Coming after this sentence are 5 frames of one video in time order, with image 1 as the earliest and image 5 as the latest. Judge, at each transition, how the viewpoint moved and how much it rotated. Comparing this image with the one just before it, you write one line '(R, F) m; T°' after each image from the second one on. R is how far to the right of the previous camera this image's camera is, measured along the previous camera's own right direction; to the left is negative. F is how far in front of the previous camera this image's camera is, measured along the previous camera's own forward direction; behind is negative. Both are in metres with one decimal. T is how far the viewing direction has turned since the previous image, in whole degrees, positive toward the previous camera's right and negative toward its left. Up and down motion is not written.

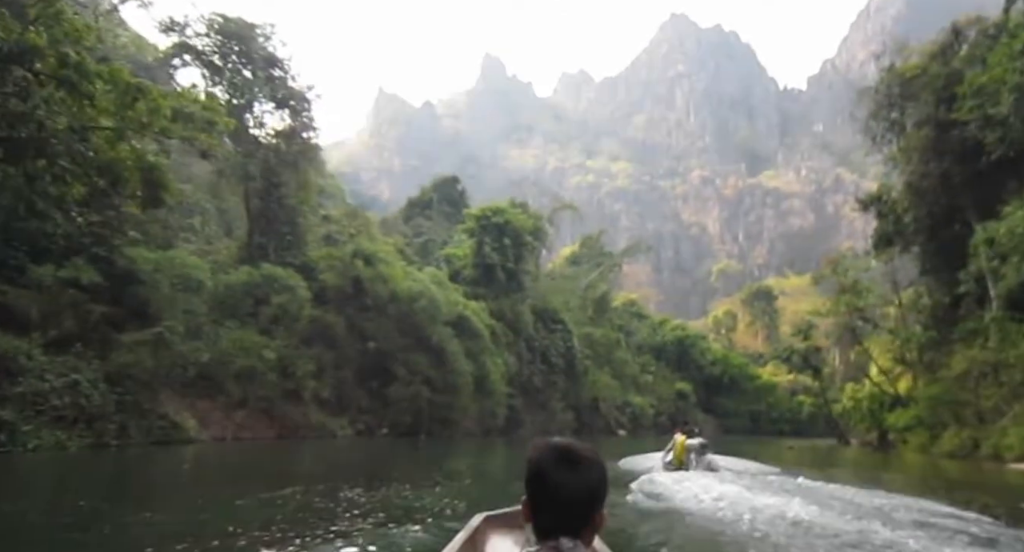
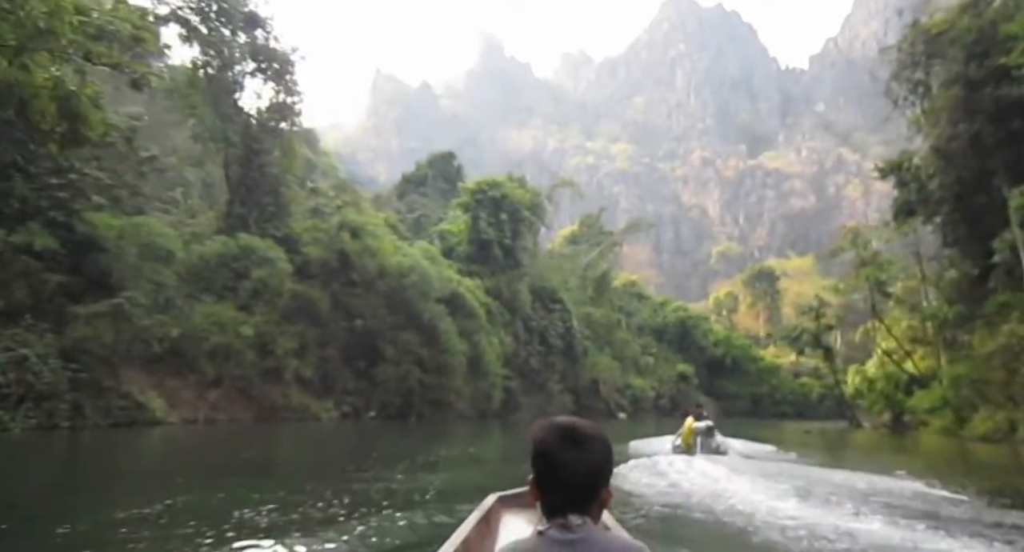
(+0.1, +2.0) m; 0°
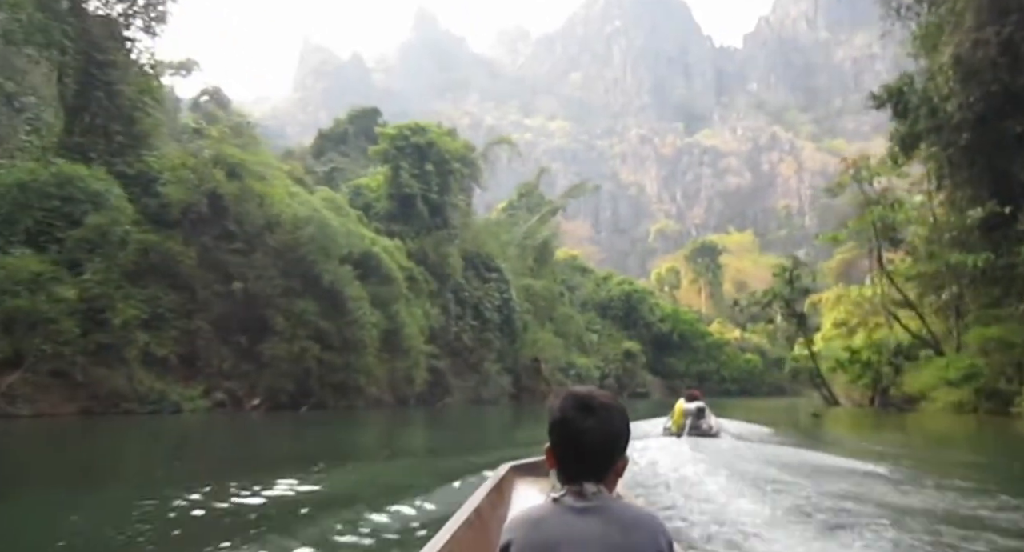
(+0.4, +6.1) m; +4°
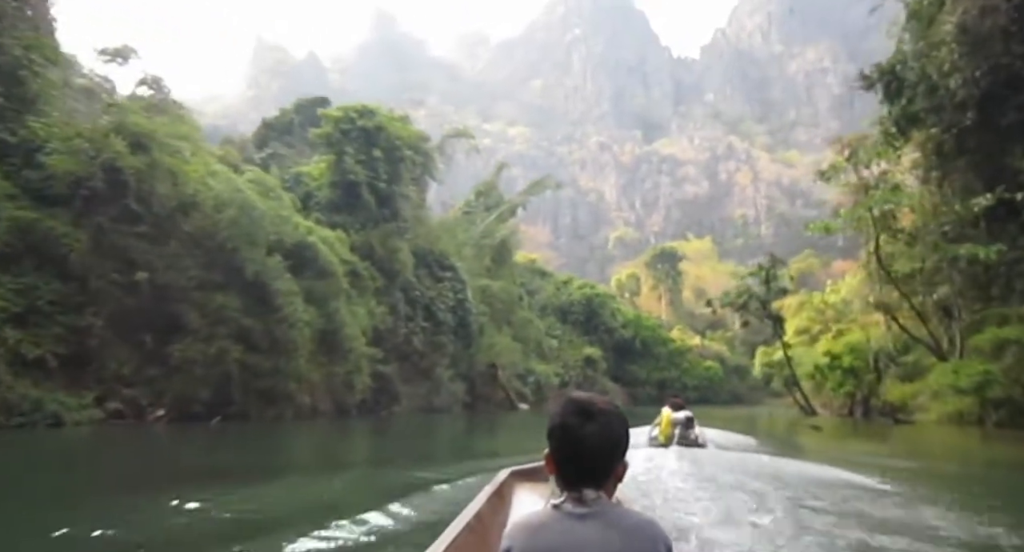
(+0.1, +3.1) m; +3°
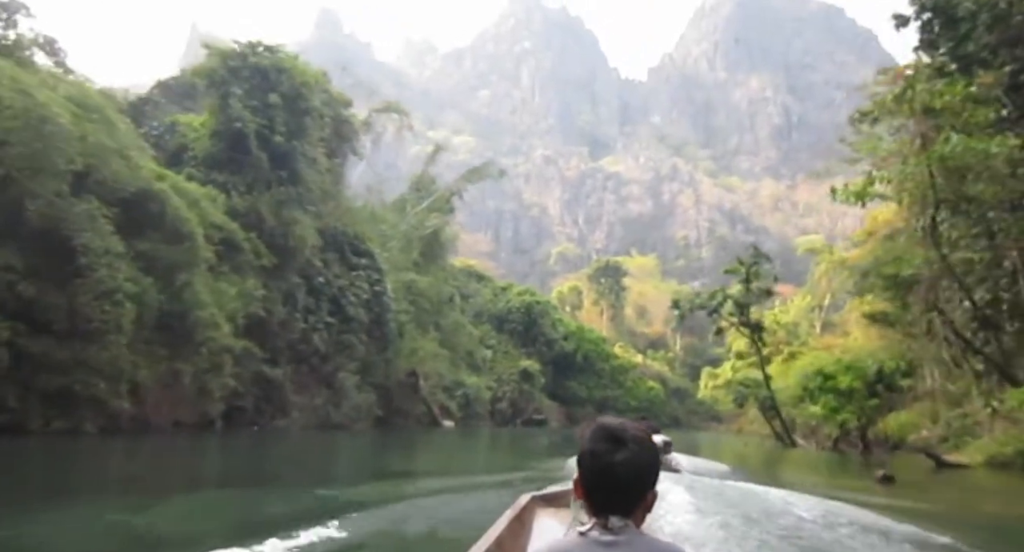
(+0.5, +6.4) m; +4°
